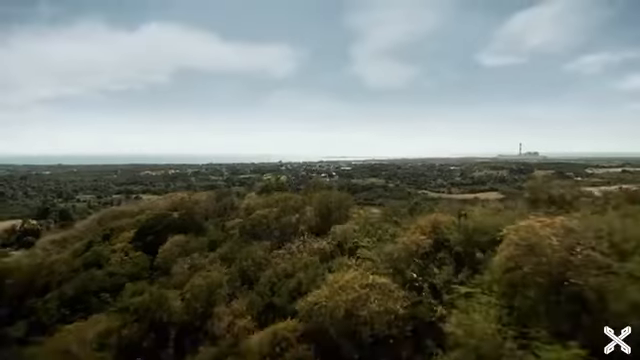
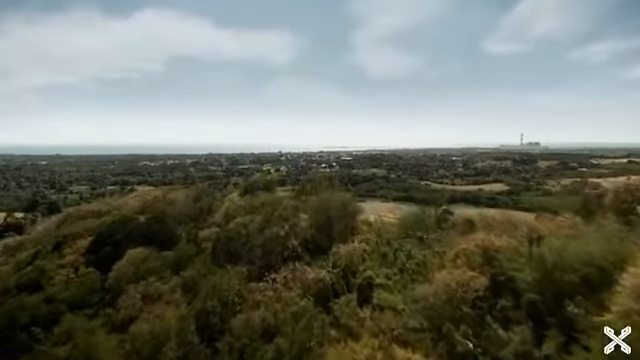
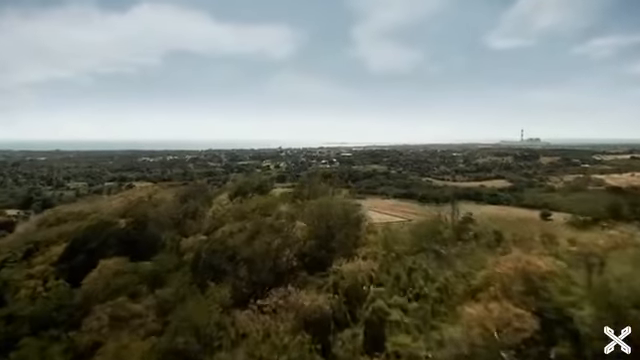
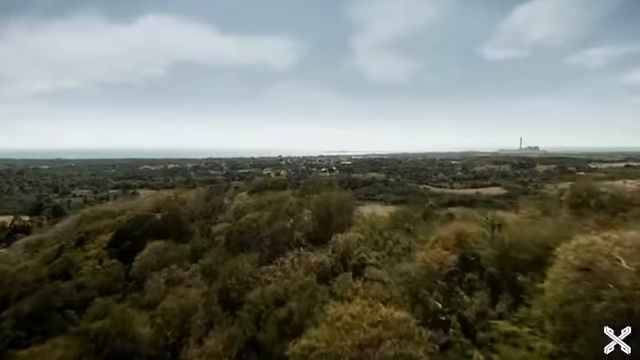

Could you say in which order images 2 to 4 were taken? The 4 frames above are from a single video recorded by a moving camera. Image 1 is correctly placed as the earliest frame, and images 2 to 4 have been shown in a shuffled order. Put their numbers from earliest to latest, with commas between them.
4, 2, 3
